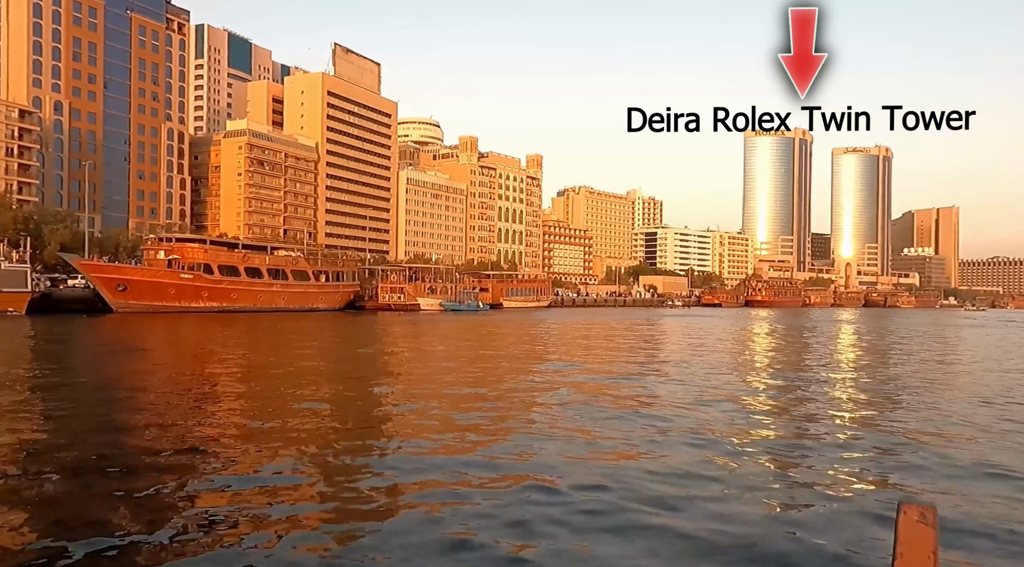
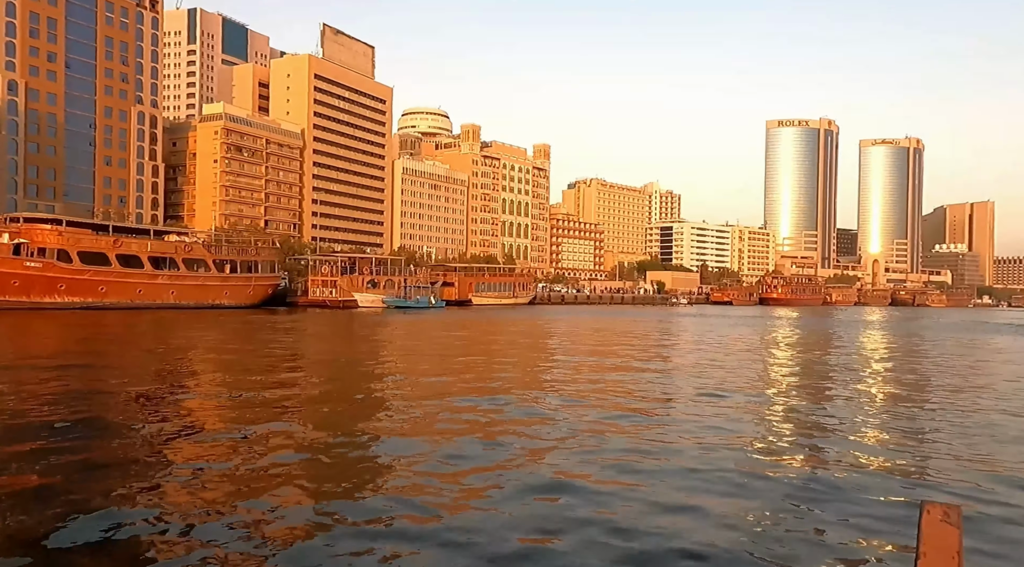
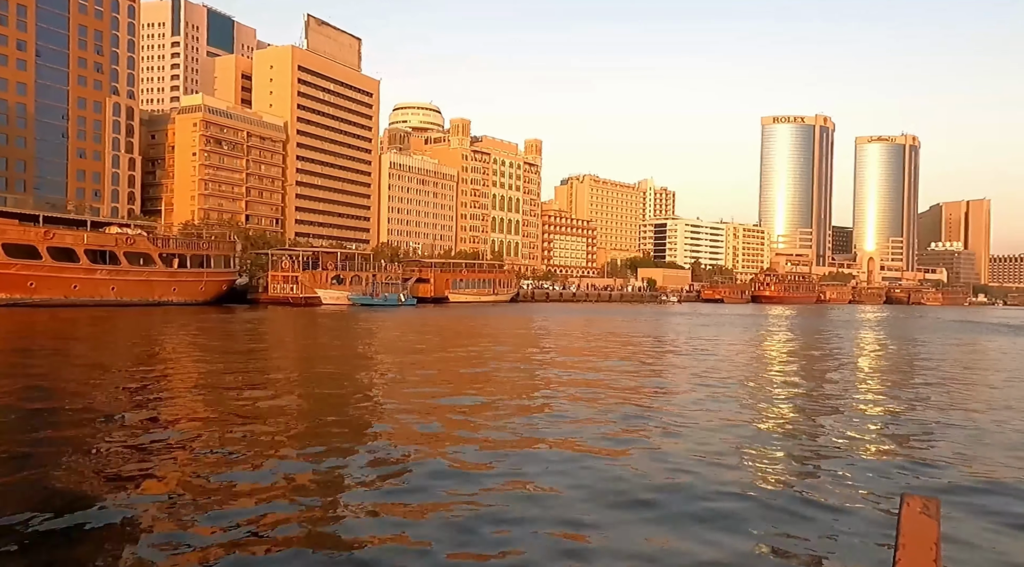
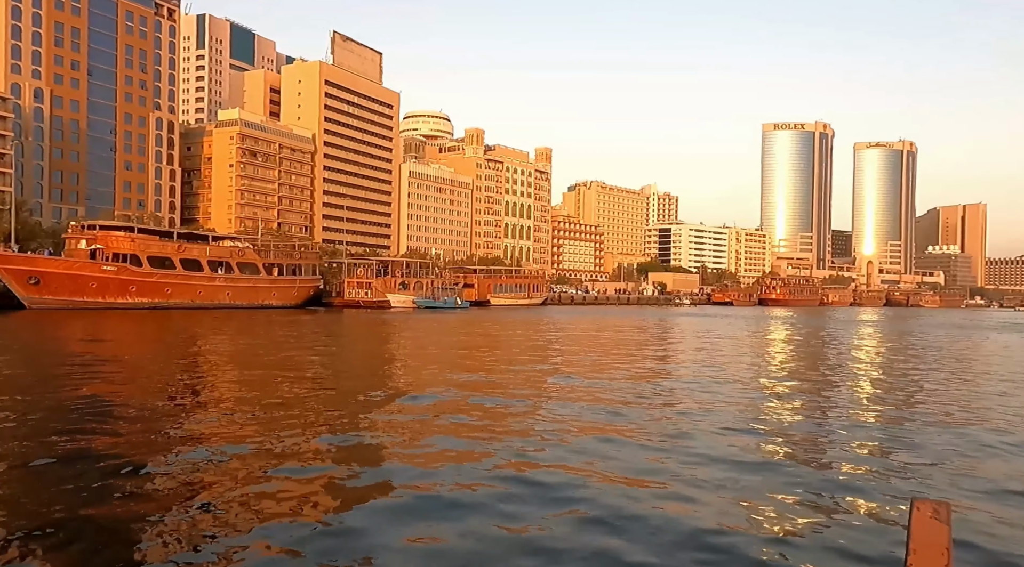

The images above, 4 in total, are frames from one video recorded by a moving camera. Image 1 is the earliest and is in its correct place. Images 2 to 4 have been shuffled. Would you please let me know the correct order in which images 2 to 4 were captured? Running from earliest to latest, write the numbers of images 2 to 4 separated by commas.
4, 2, 3
